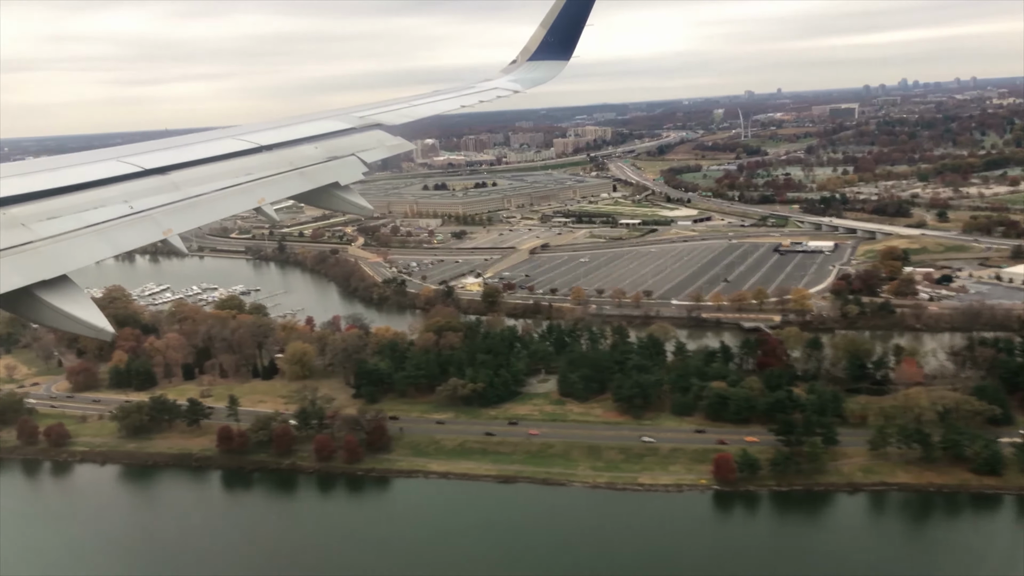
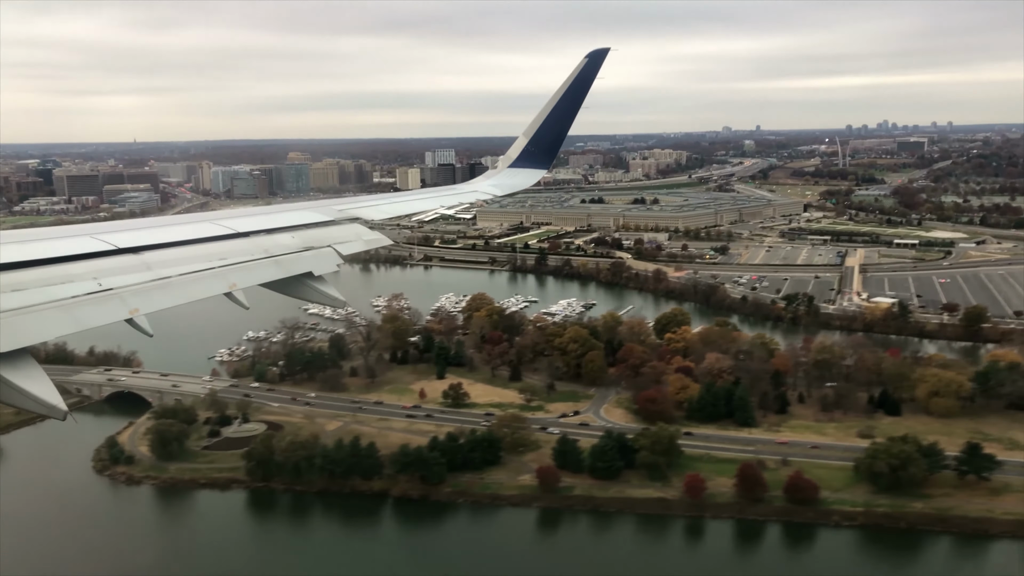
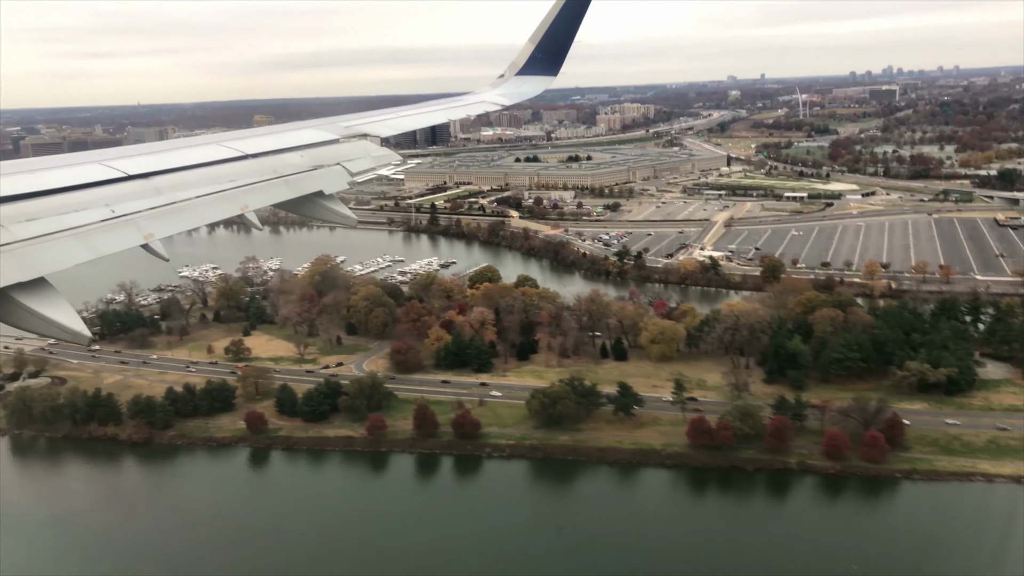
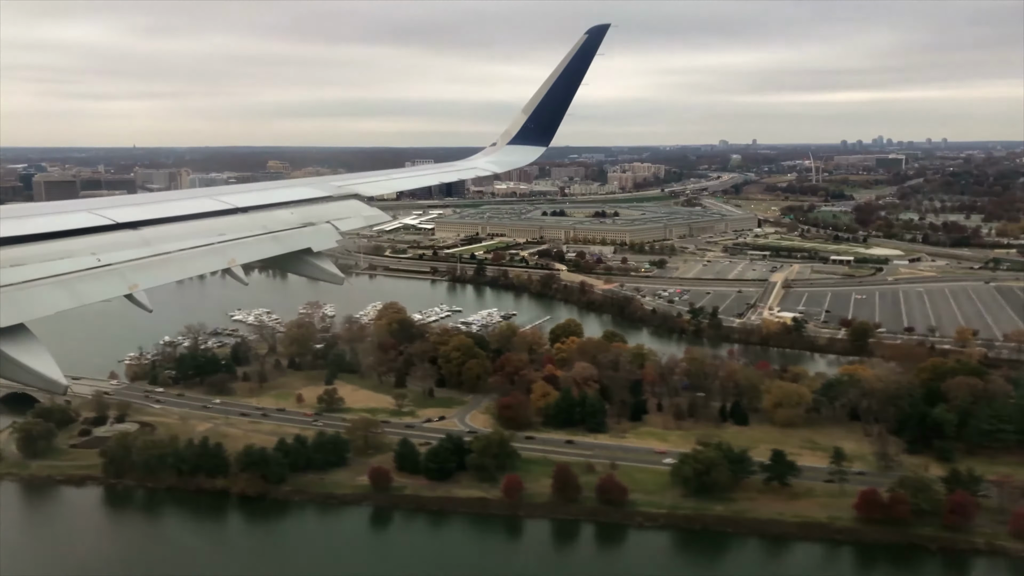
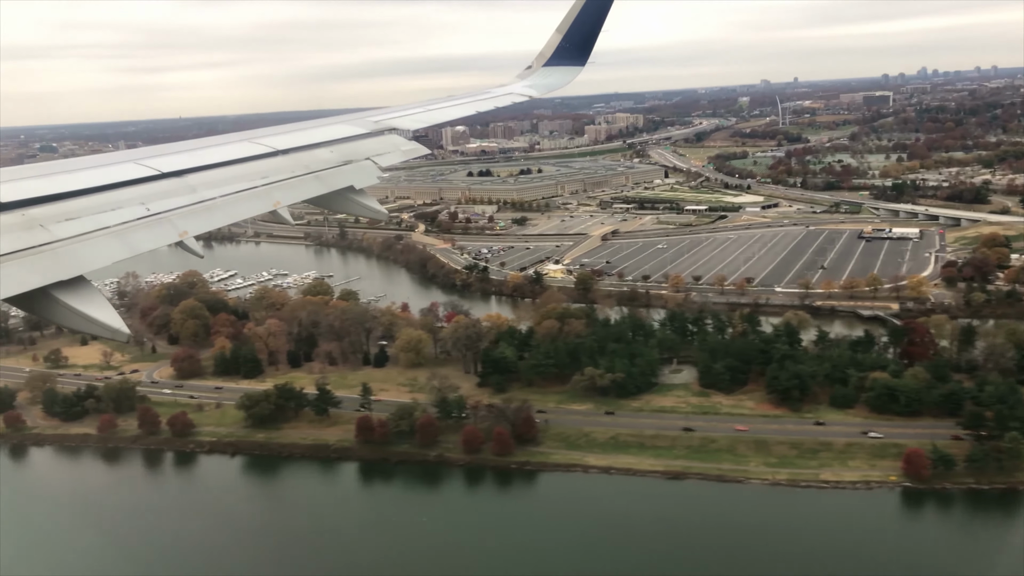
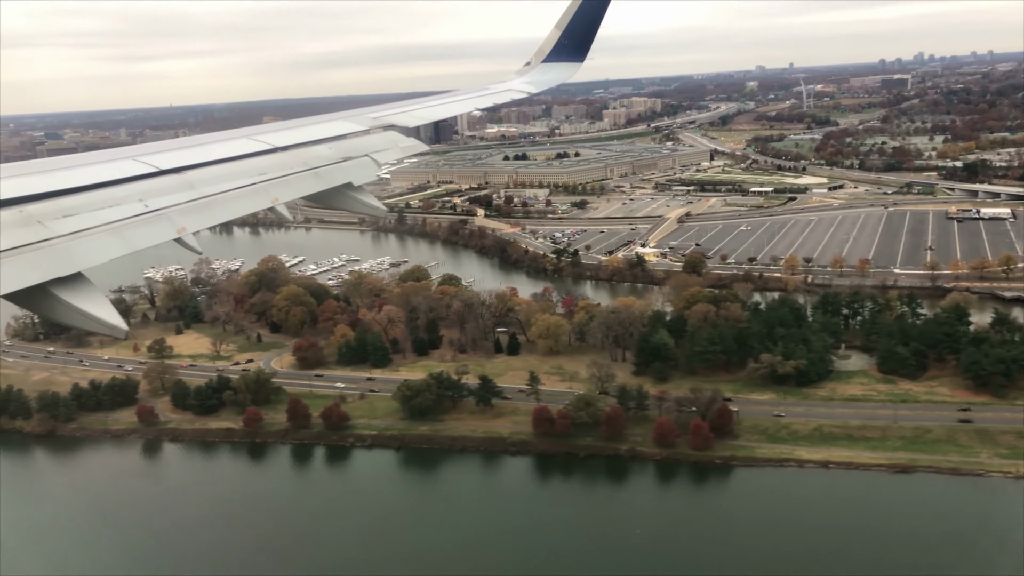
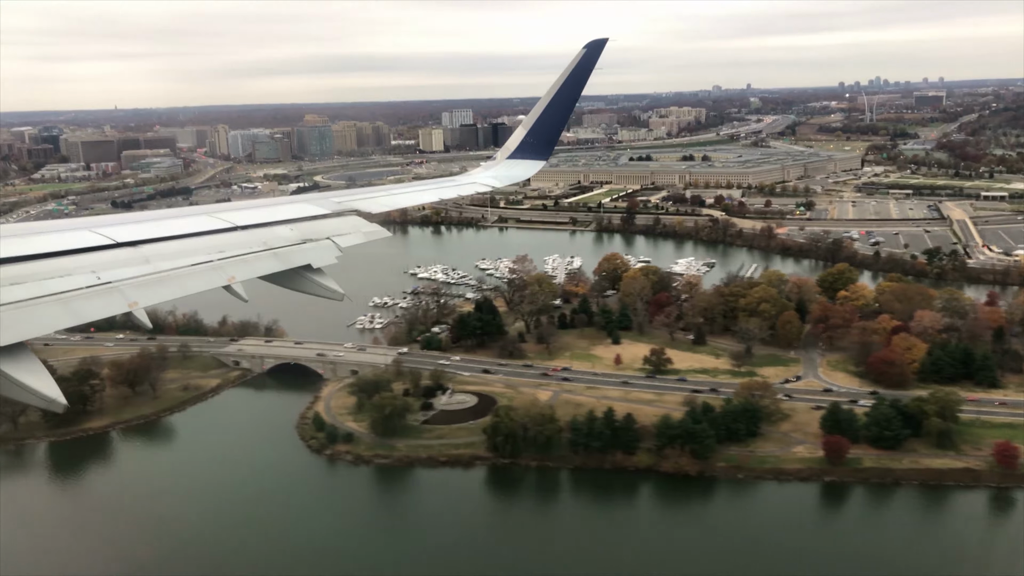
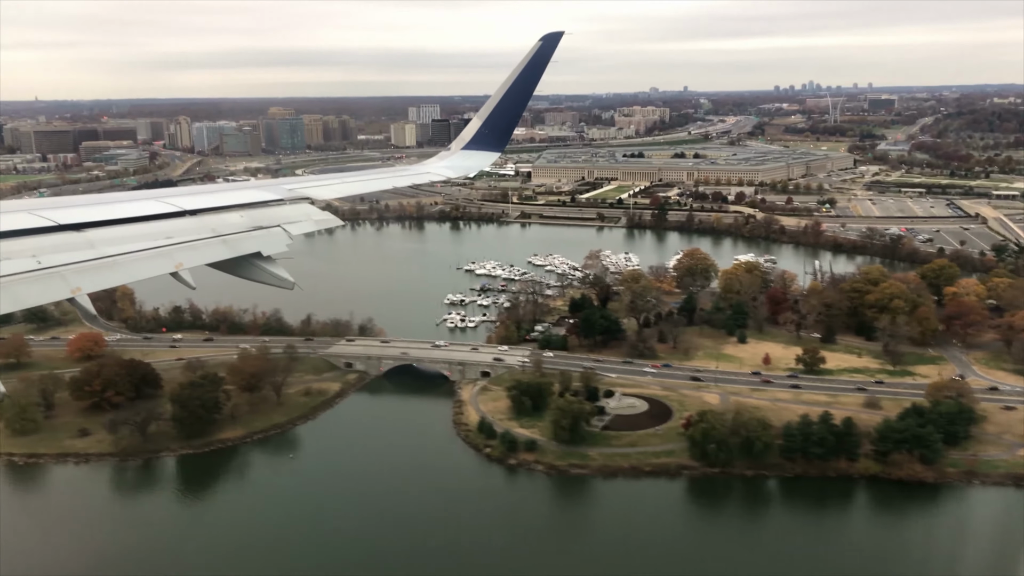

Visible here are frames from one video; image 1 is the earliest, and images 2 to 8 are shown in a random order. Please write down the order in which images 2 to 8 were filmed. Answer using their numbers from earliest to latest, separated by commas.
5, 6, 3, 4, 2, 7, 8
